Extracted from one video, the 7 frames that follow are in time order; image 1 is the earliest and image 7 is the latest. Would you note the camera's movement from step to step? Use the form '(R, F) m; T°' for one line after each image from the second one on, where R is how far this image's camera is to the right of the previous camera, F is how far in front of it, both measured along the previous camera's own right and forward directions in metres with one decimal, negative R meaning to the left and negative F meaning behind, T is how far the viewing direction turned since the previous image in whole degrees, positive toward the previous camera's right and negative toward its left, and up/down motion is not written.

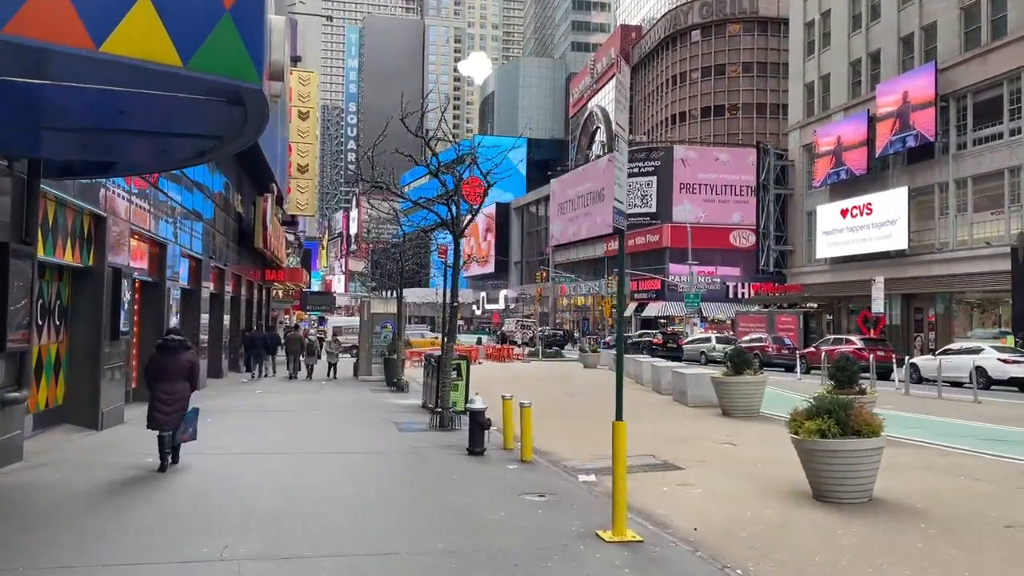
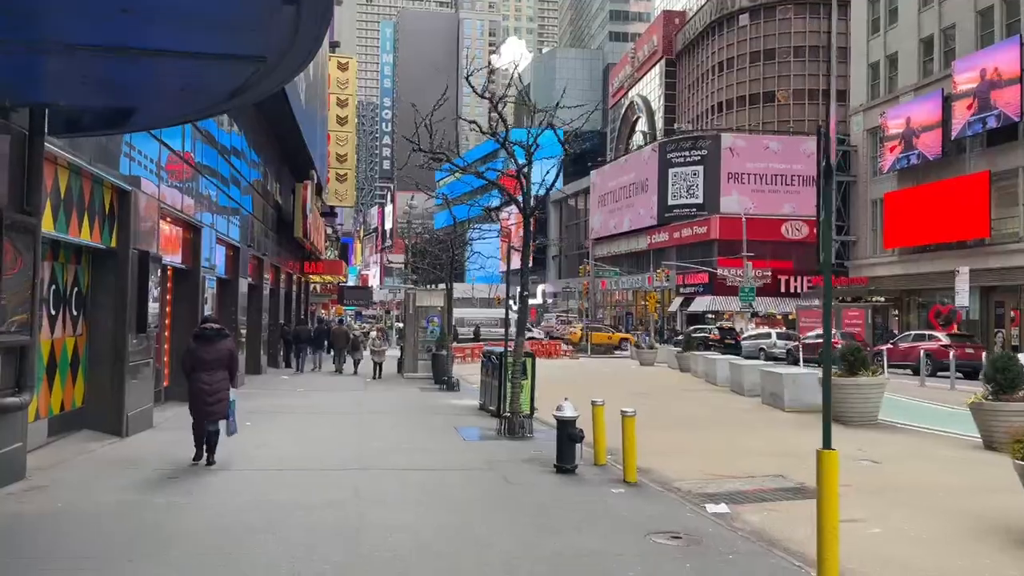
(-0.8, +1.9) m; -2°
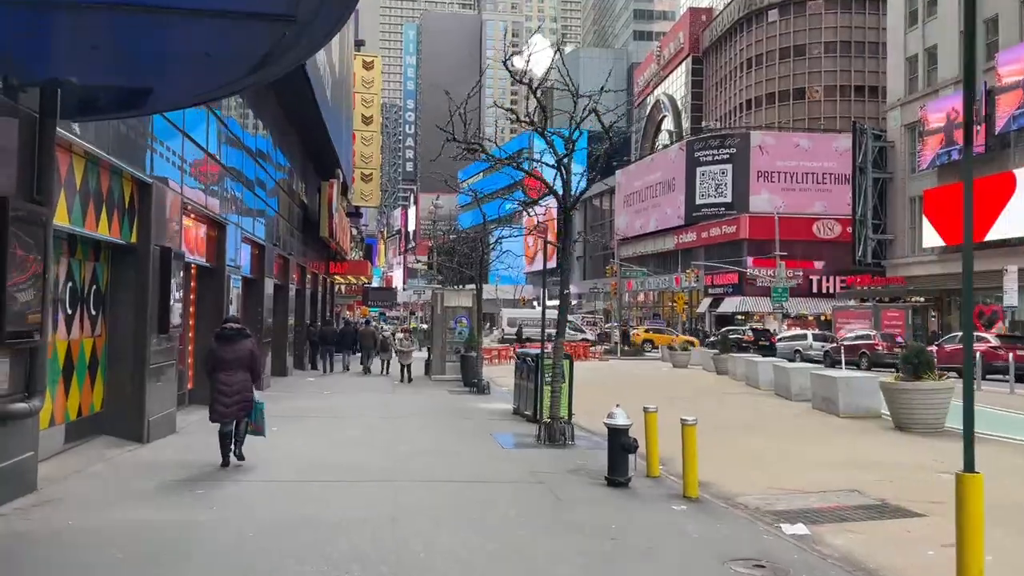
(-0.3, +0.7) m; -2°
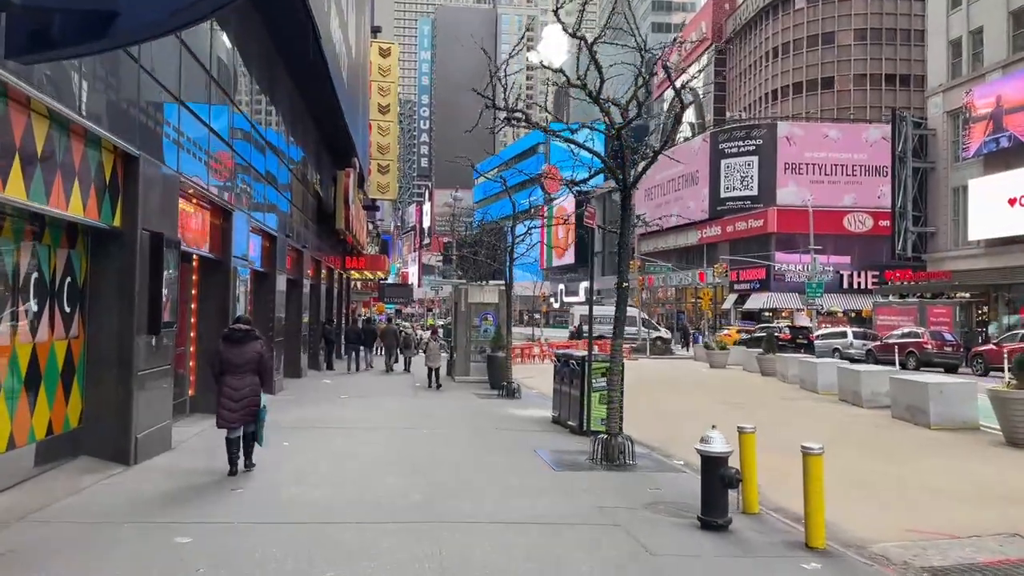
(-0.5, +1.7) m; -1°
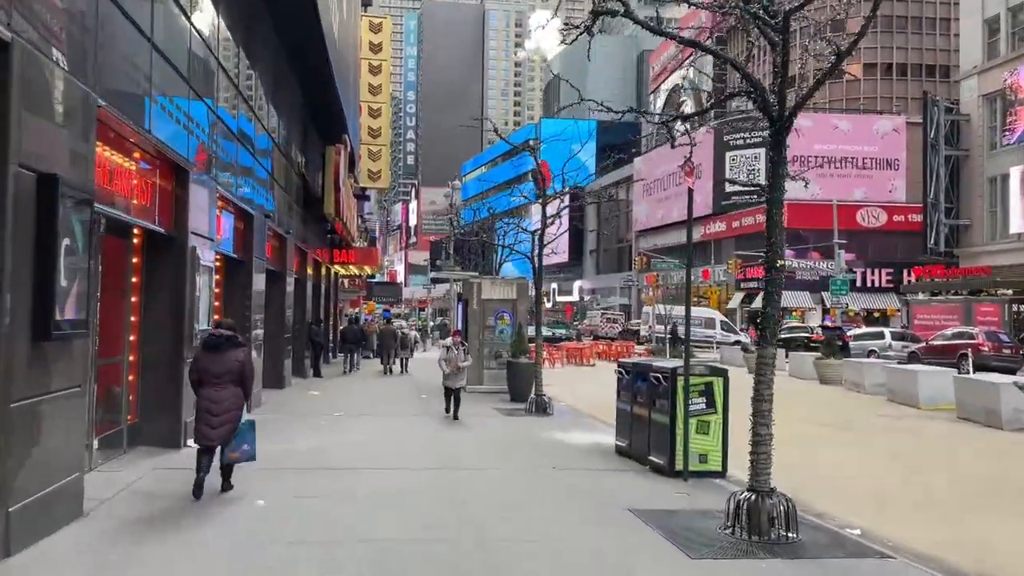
(-0.9, +3.4) m; +1°
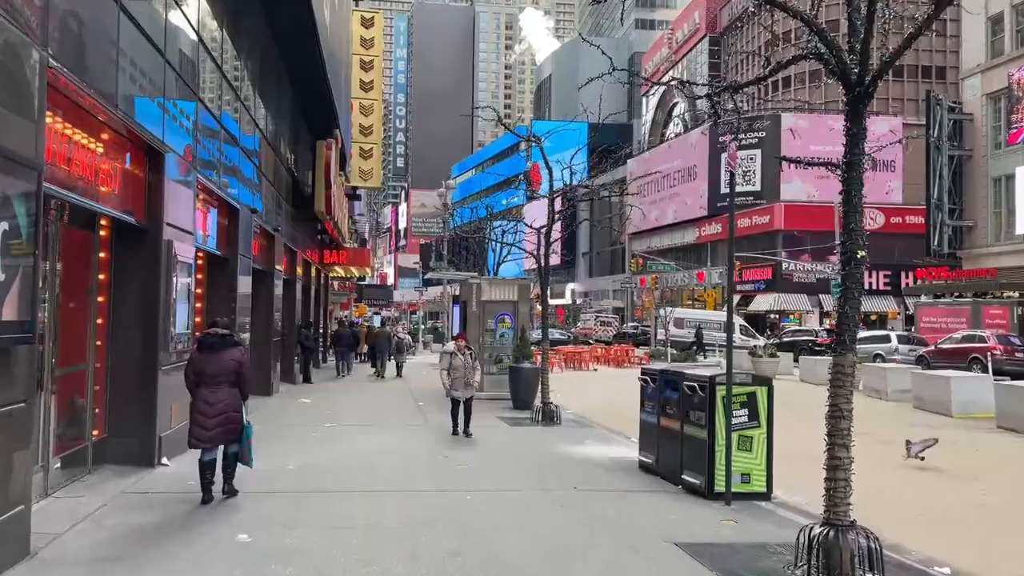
(-0.3, +1.0) m; +1°
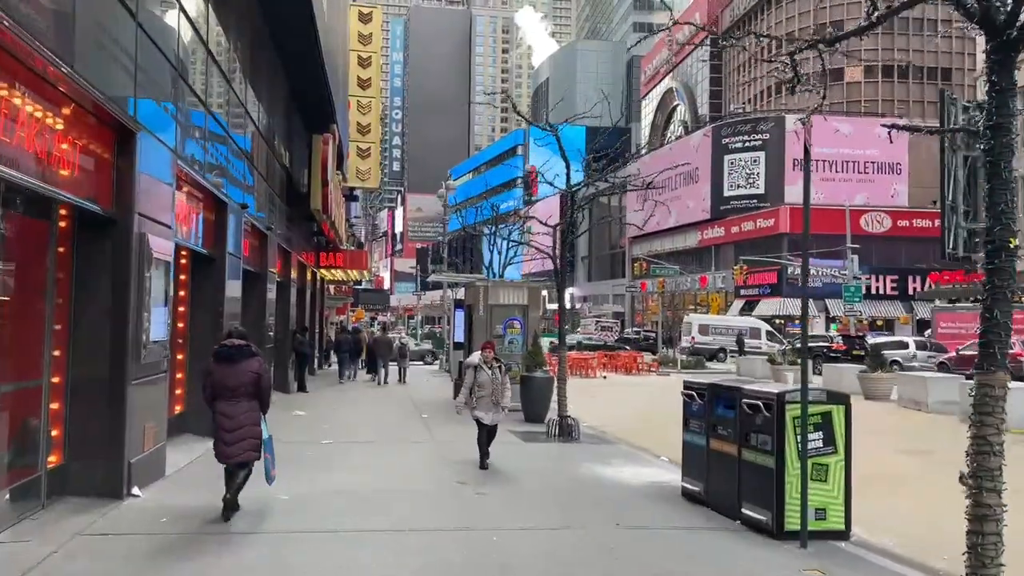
(-0.3, +1.2) m; 0°
